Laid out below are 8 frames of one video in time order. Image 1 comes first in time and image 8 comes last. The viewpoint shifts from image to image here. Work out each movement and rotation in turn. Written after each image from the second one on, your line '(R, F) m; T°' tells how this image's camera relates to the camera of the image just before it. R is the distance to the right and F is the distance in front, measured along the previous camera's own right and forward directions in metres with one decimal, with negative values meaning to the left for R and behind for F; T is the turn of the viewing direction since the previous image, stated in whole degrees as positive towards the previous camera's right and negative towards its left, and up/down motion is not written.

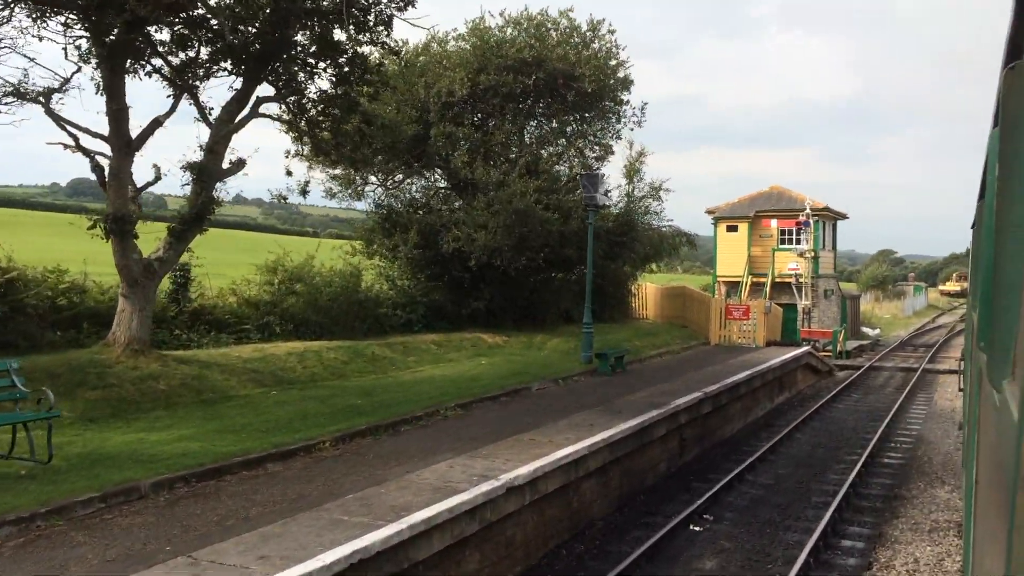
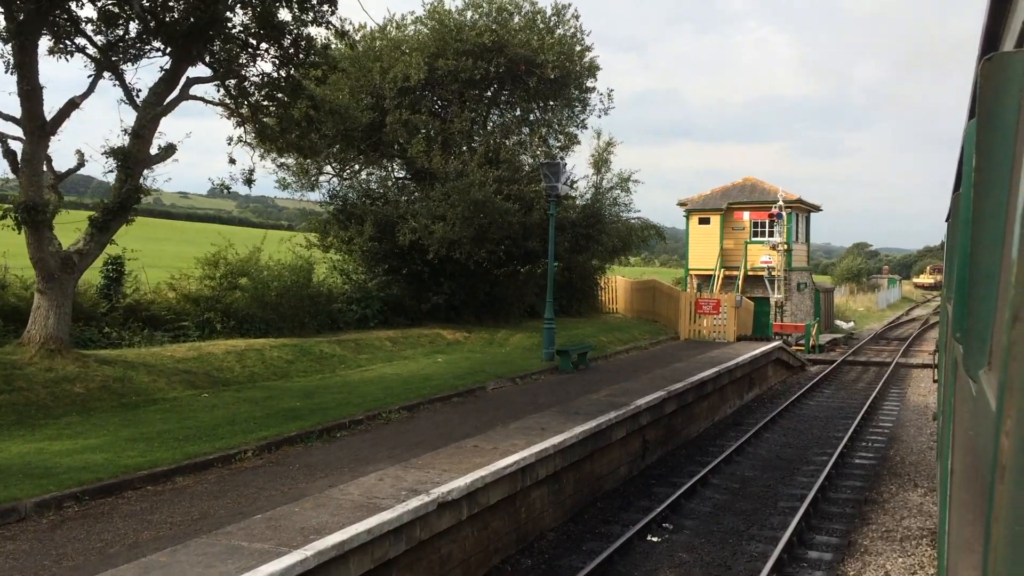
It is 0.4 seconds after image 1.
(+0.3, +0.7) m; +1°
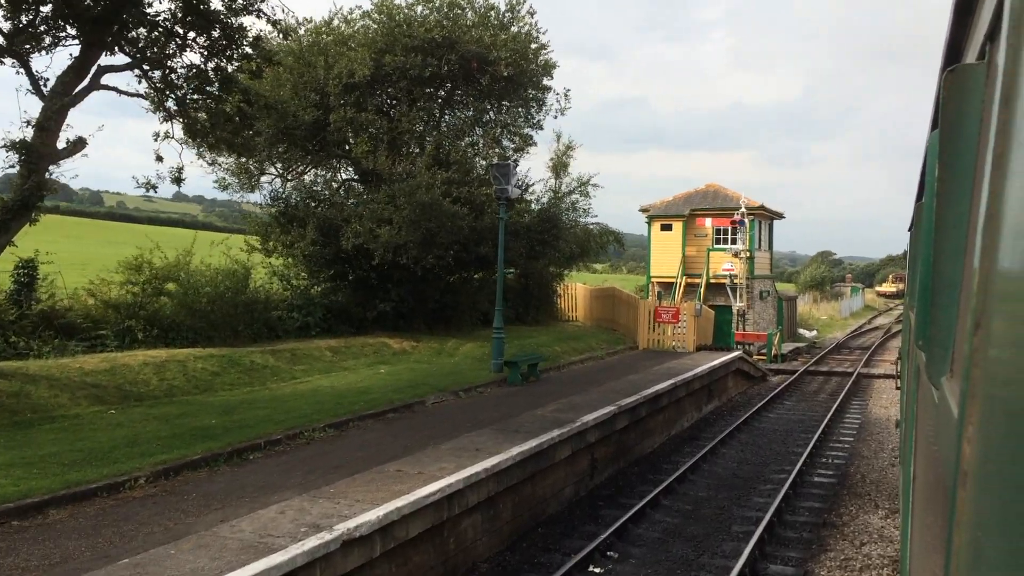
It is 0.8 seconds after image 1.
(+0.3, +0.7) m; +2°
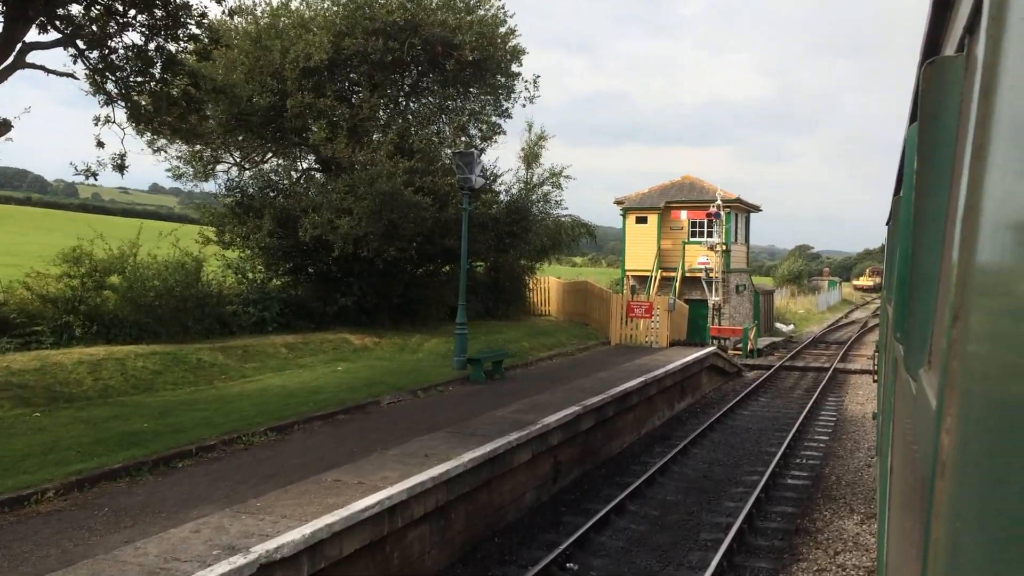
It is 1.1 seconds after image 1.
(+0.2, +0.5) m; +1°
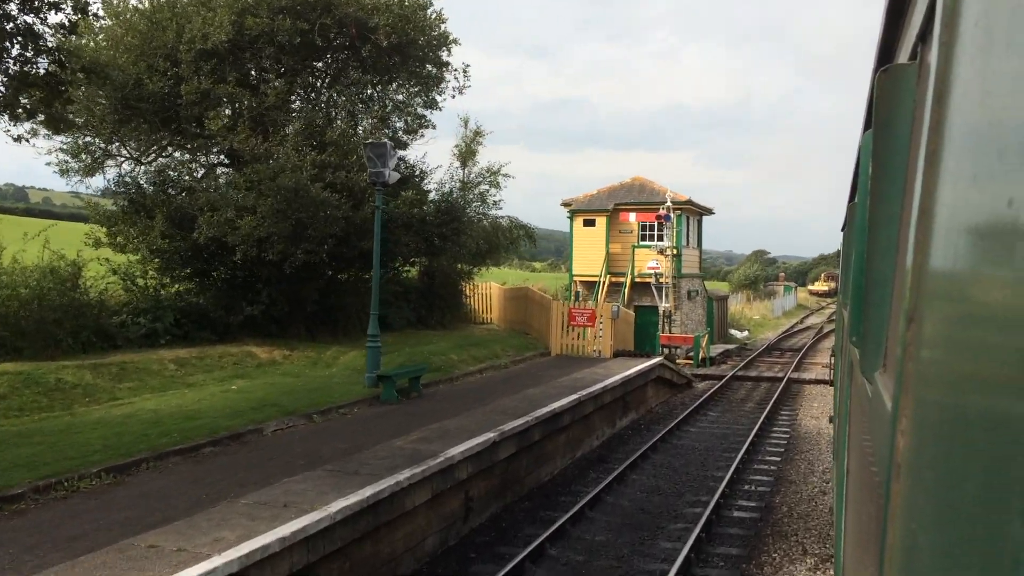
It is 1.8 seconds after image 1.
(+0.6, +1.3) m; +3°
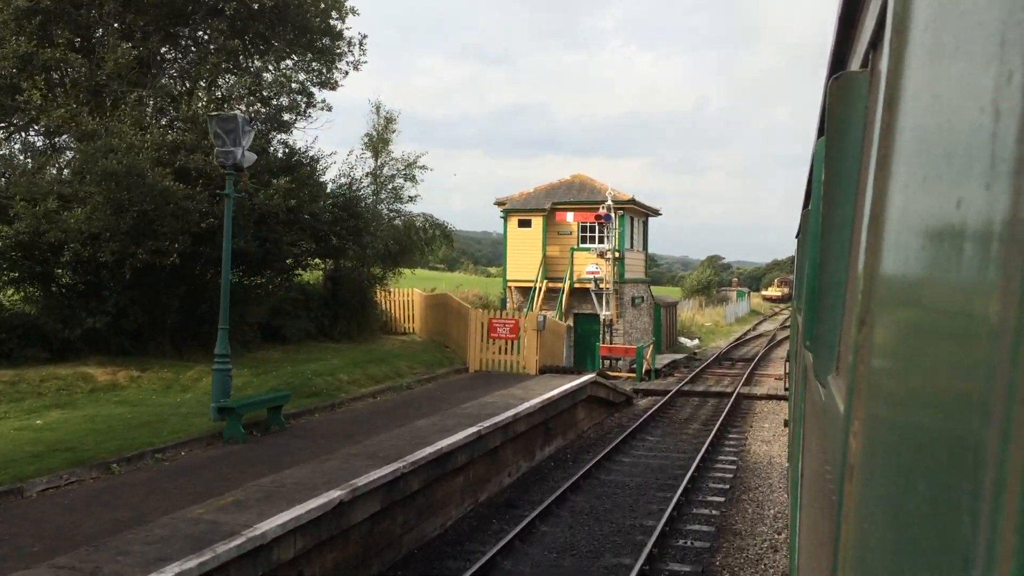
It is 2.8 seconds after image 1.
(+0.8, +2.1) m; +3°
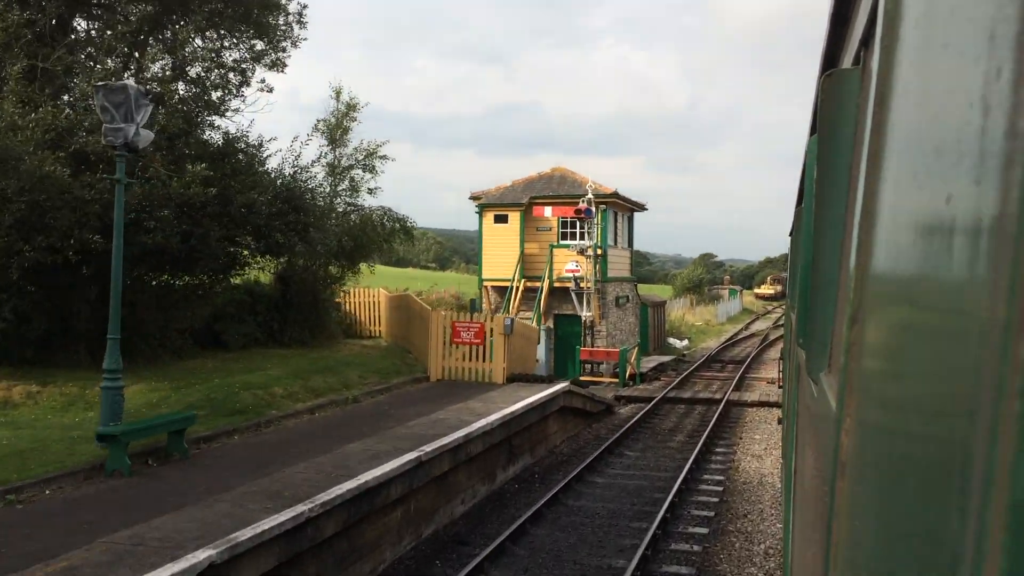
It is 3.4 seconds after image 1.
(+0.4, +1.4) m; 0°
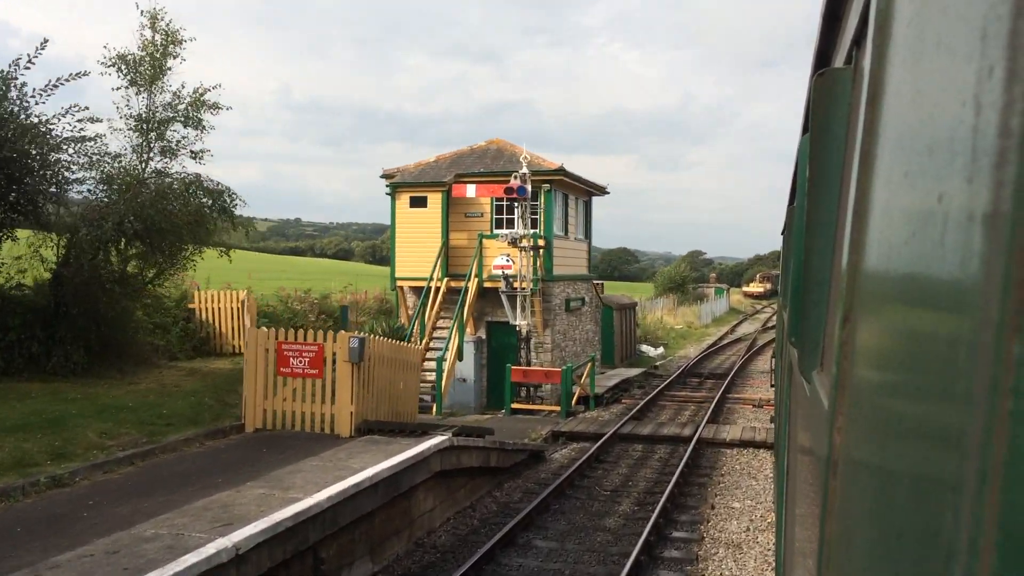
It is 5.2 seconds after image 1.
(+1.4, +4.5) m; +1°
